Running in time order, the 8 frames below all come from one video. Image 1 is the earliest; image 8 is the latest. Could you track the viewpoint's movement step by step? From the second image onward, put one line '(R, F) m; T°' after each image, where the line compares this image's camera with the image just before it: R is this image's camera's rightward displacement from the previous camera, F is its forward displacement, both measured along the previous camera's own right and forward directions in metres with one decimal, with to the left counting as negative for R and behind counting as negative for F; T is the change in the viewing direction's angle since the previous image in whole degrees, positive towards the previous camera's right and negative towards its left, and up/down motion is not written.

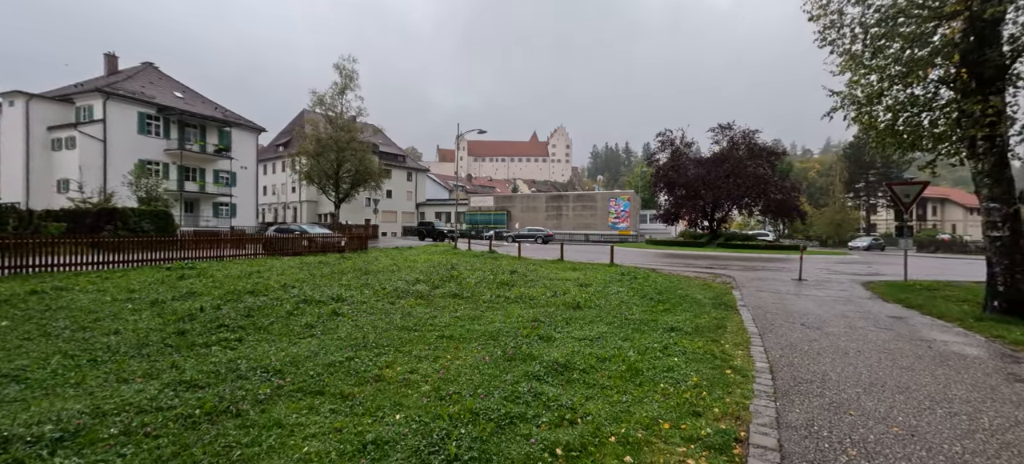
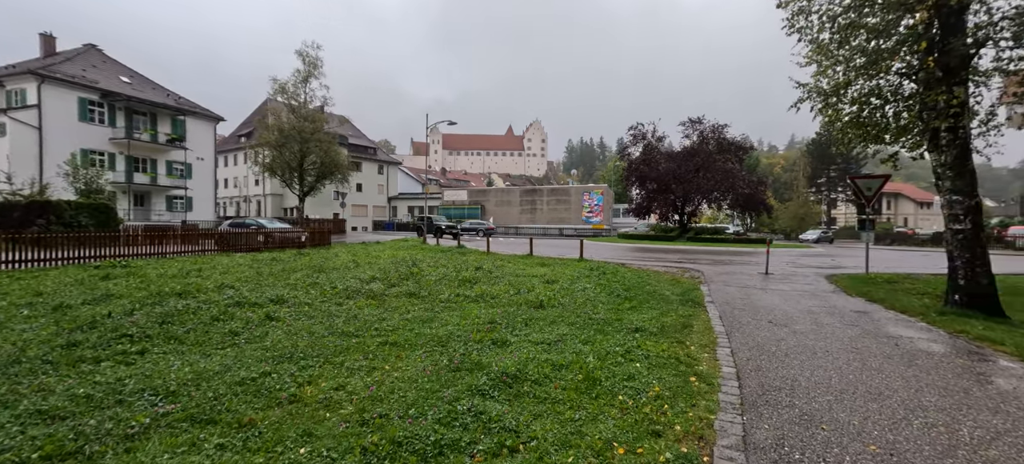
(+0.3, +0.5) m; +3°
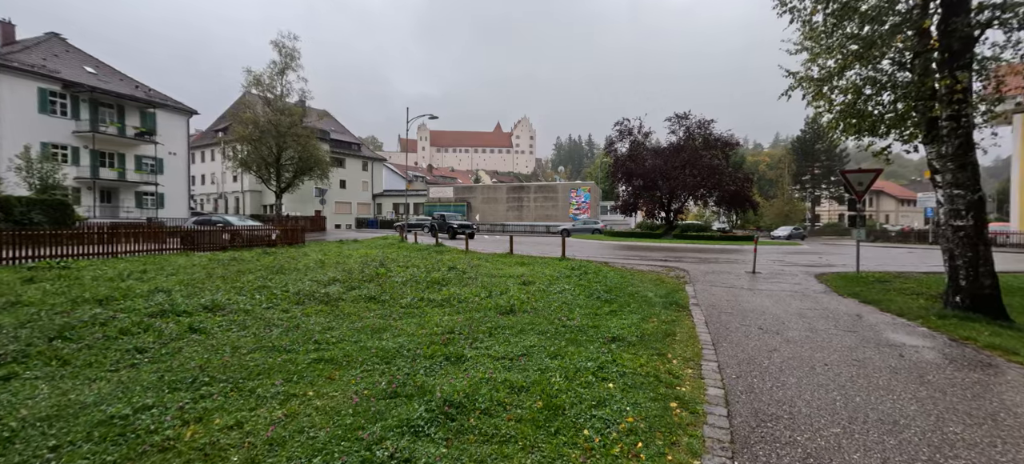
(+0.3, +0.7) m; +1°
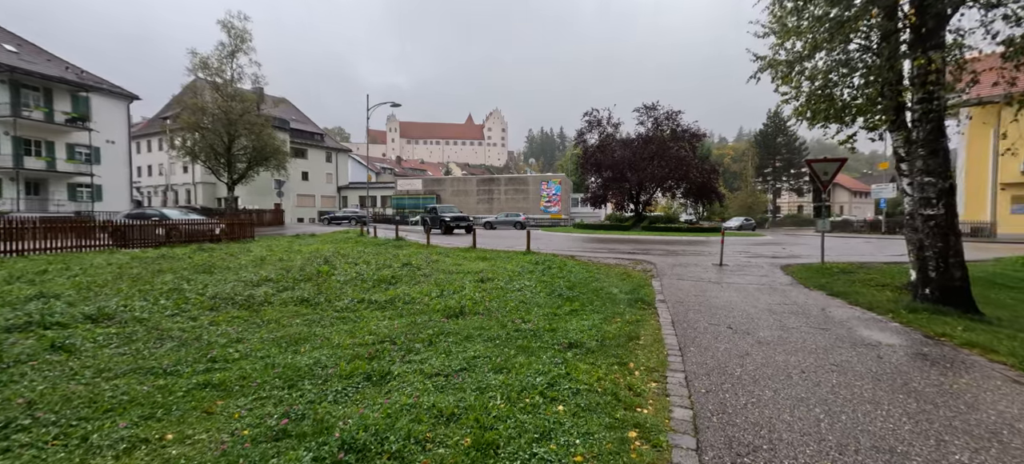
(+0.3, +0.7) m; +4°
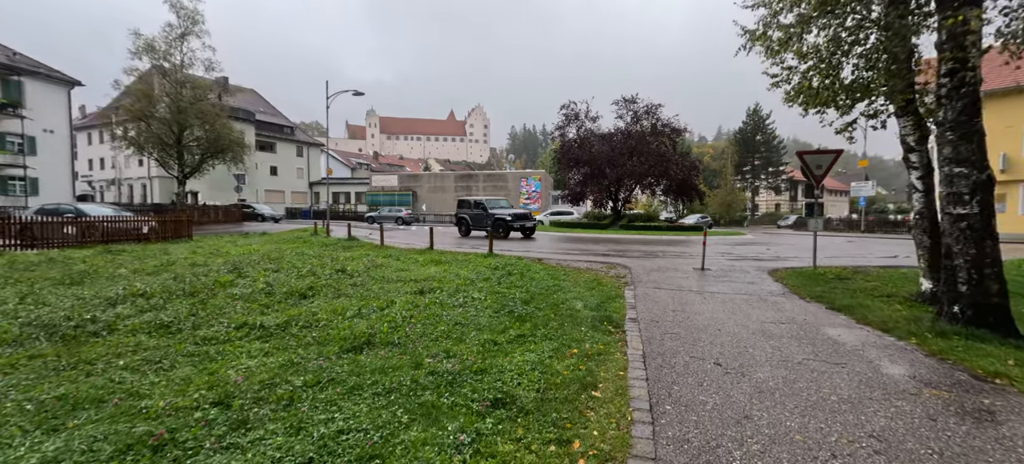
(+0.7, +1.6) m; +2°
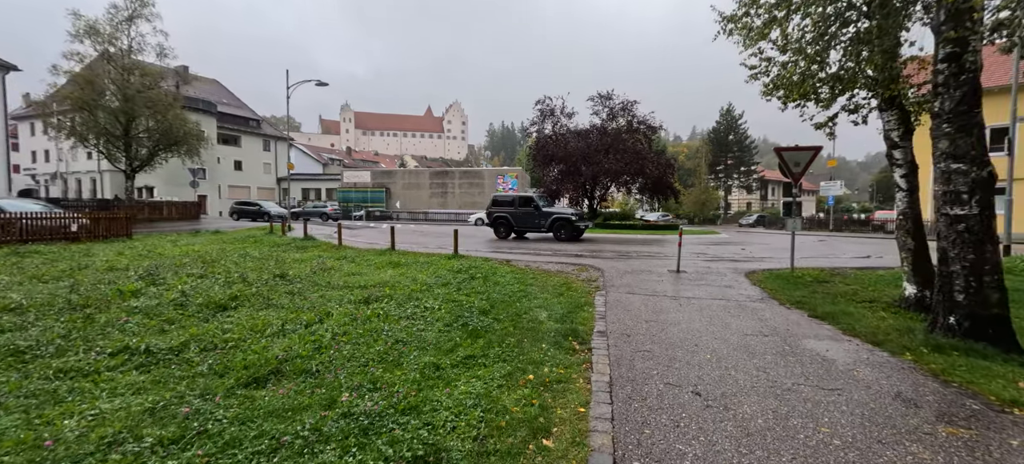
(+0.3, +0.8) m; +3°
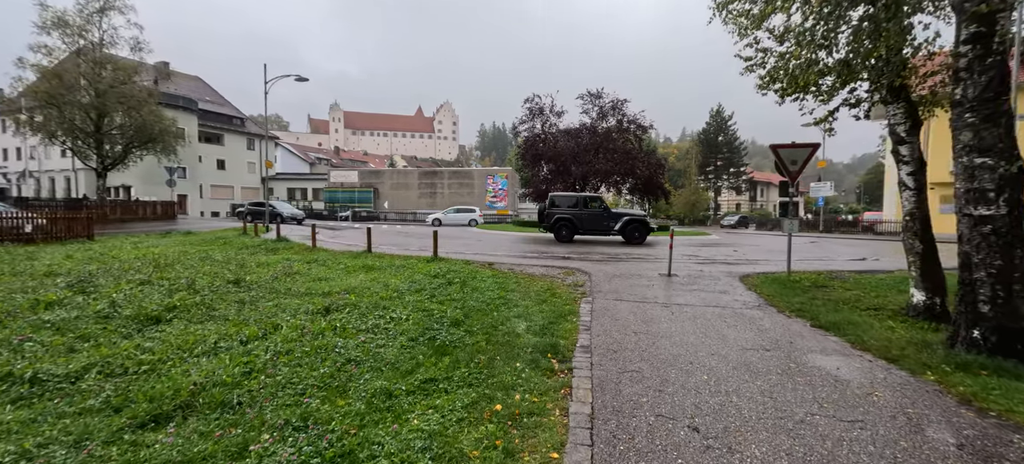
(+0.2, +0.7) m; +1°
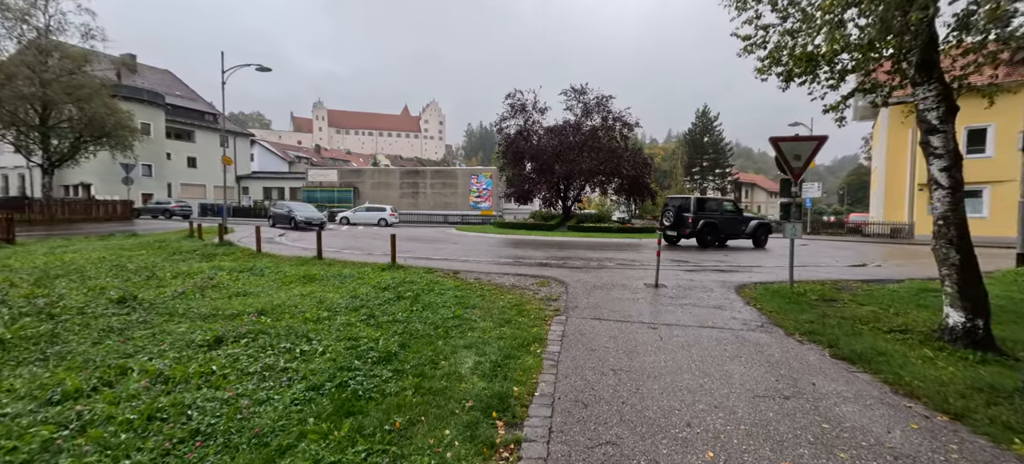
(+0.4, +1.3) m; +2°
